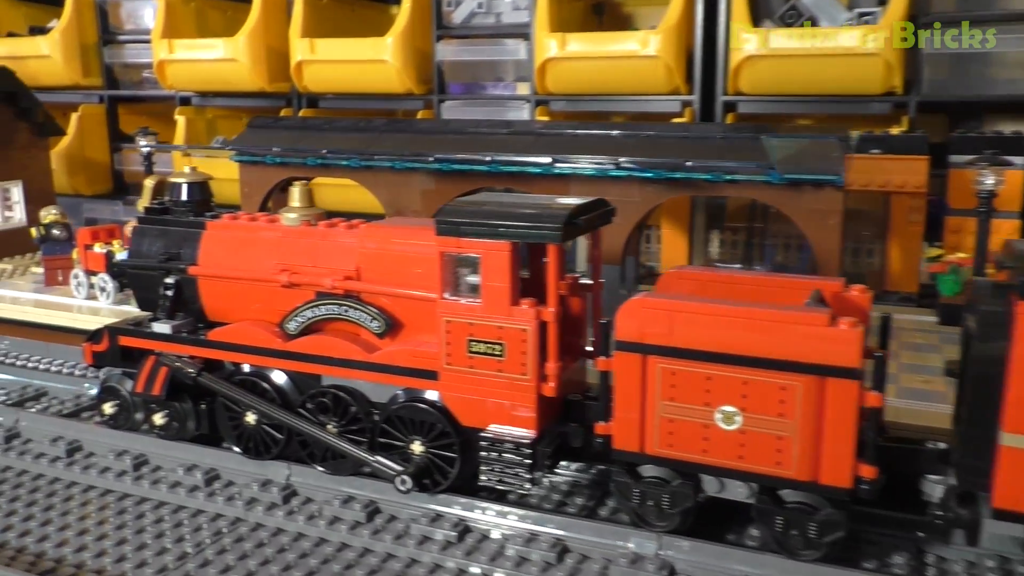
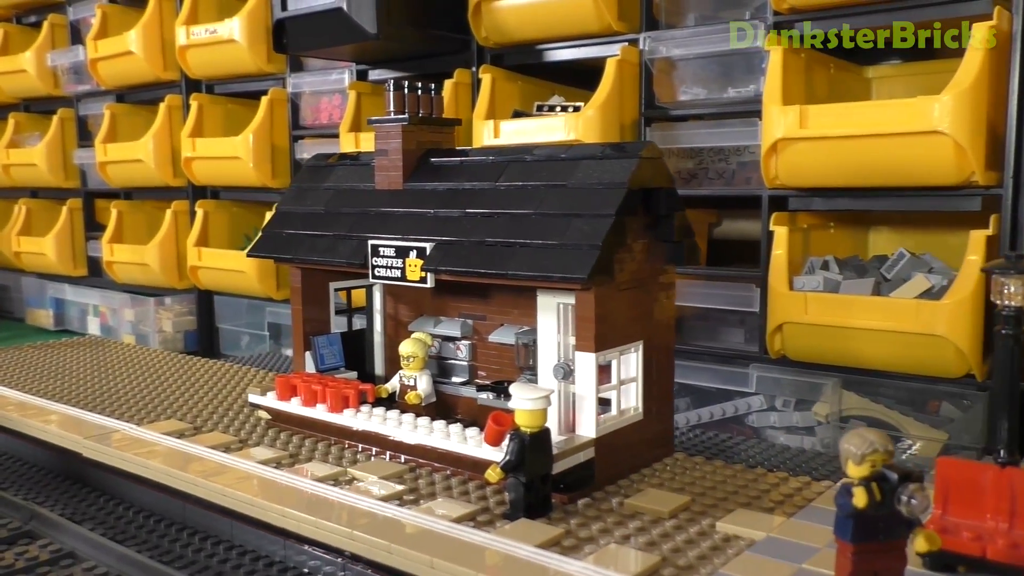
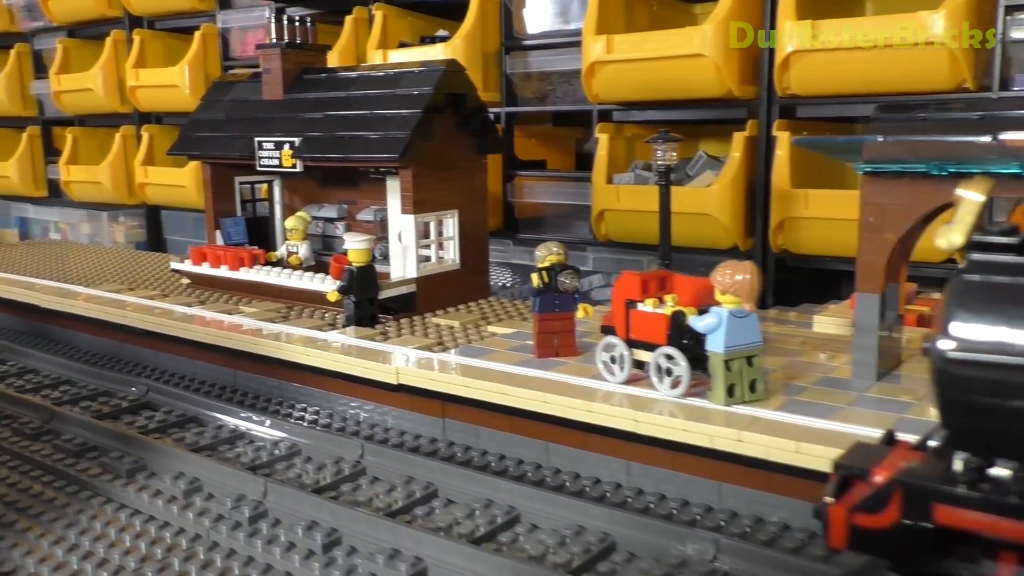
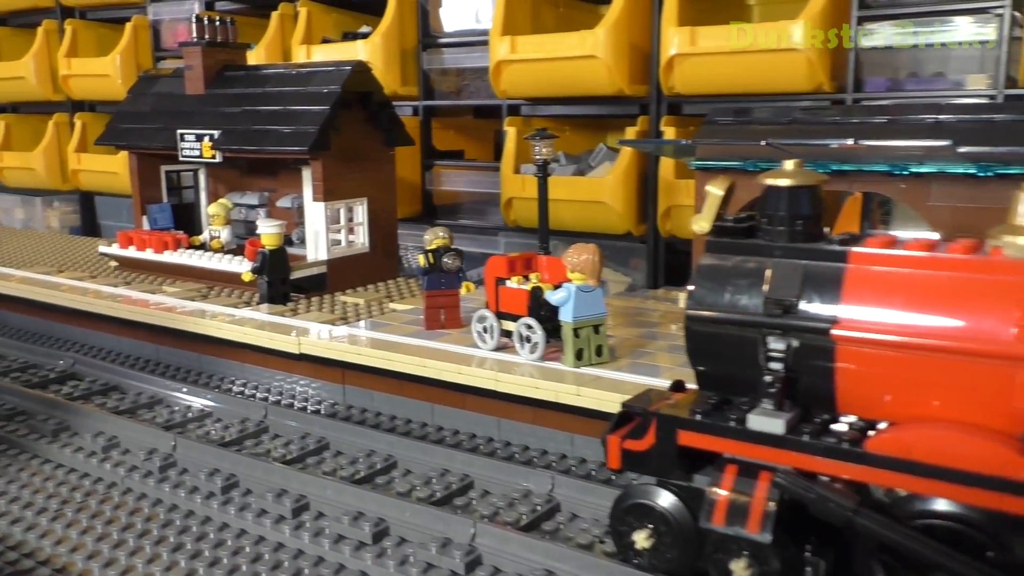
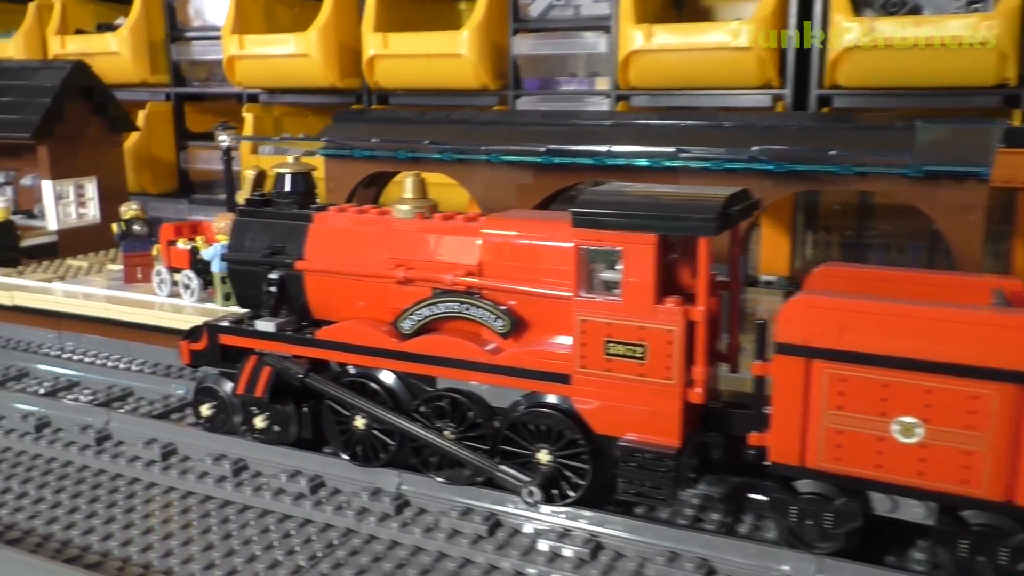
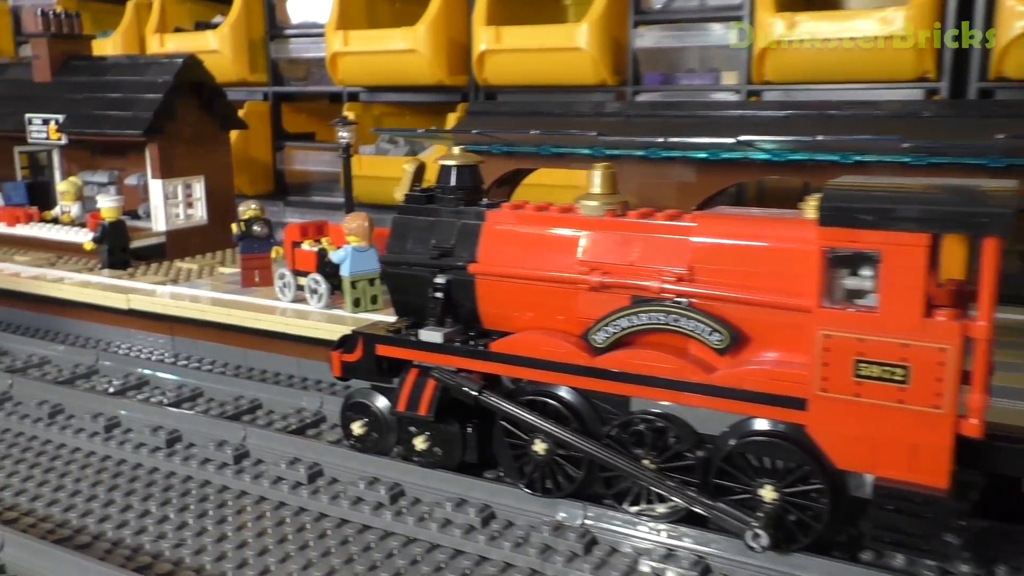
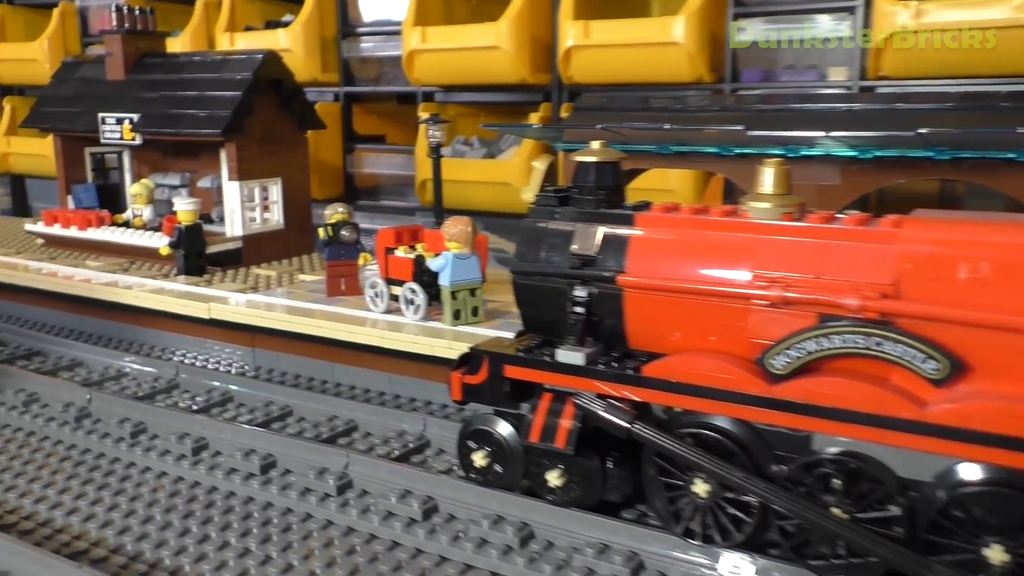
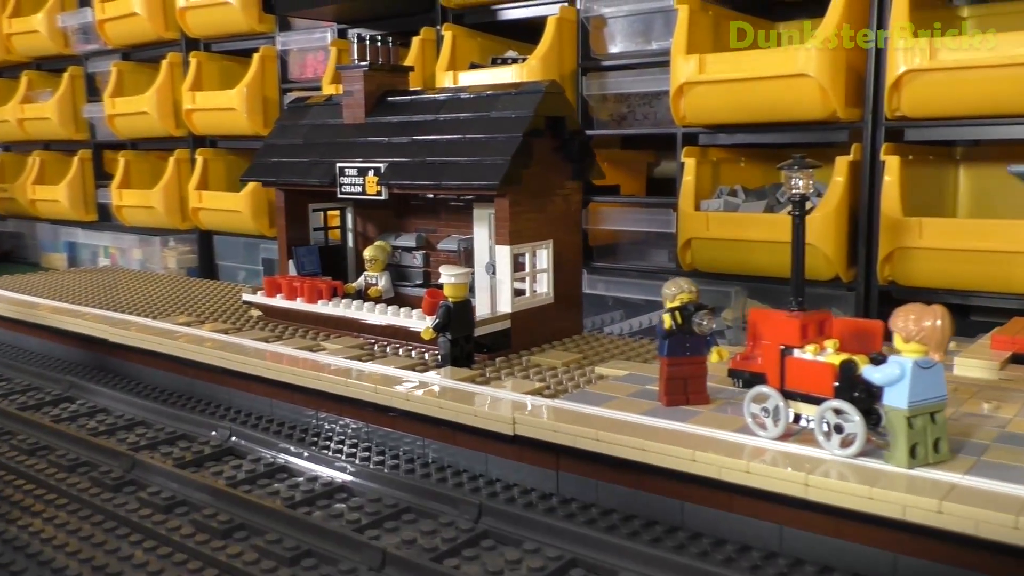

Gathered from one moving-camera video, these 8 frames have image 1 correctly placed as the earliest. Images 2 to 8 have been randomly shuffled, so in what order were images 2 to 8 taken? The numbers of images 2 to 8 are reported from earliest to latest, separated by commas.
5, 6, 7, 4, 3, 8, 2
